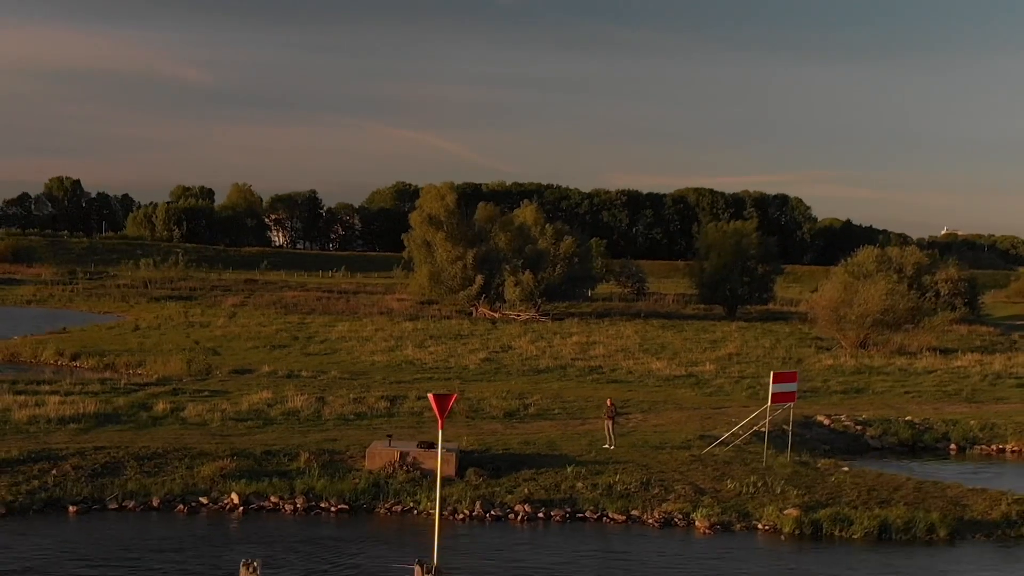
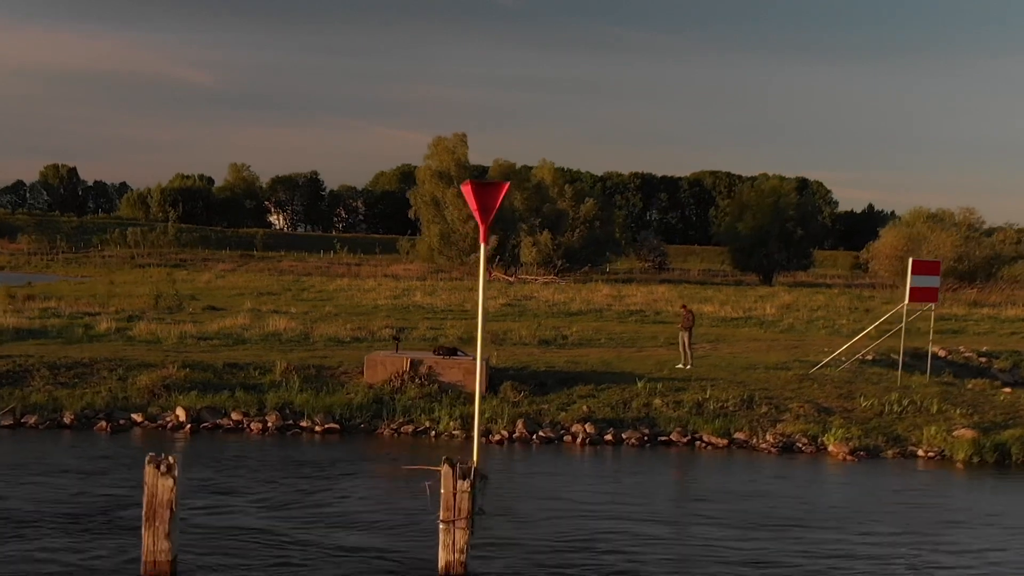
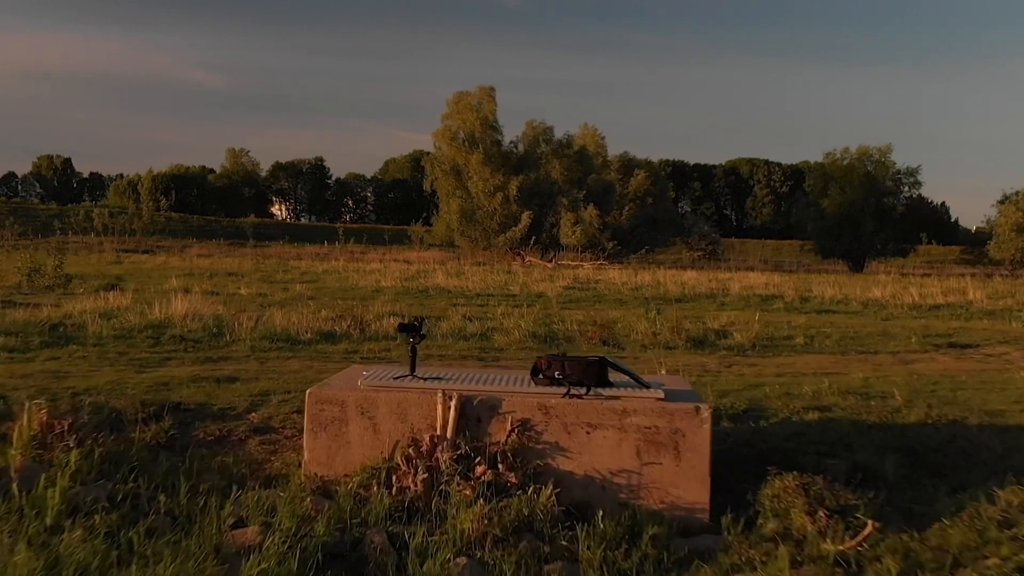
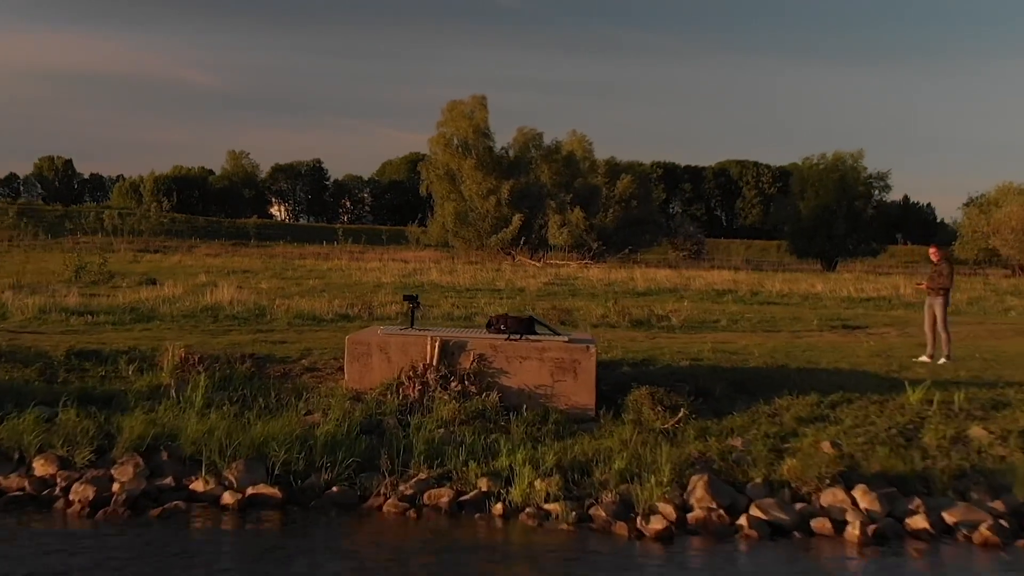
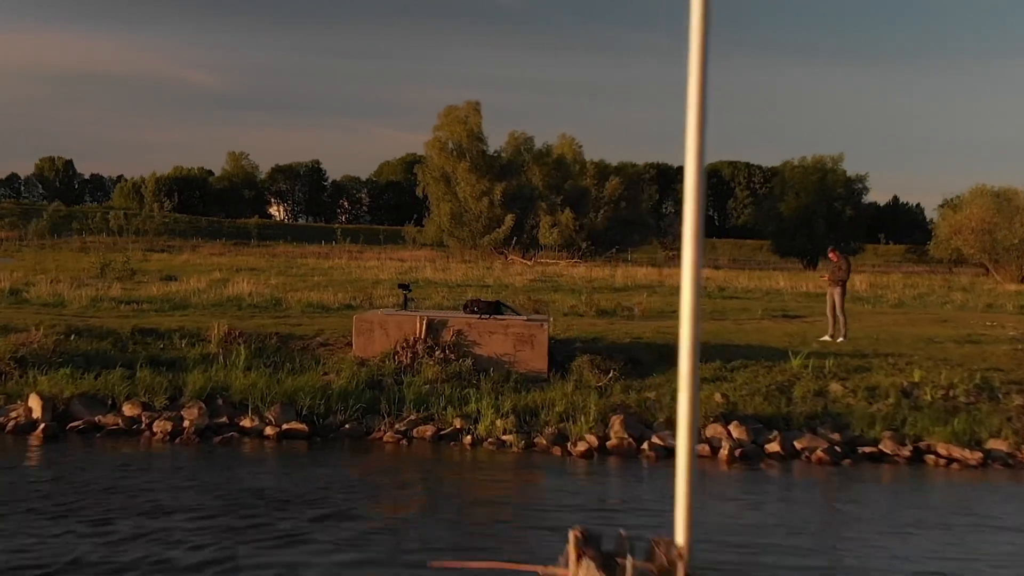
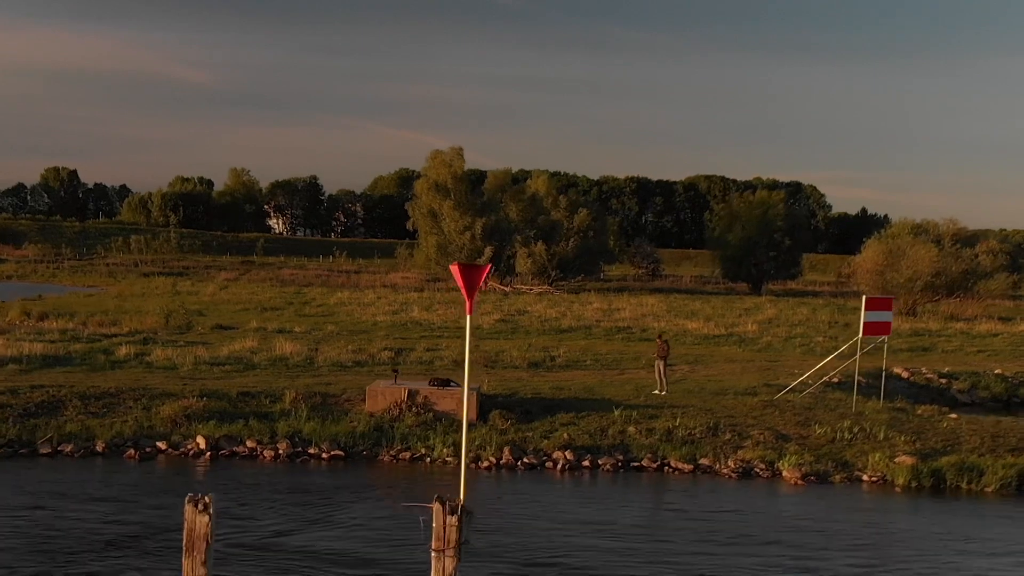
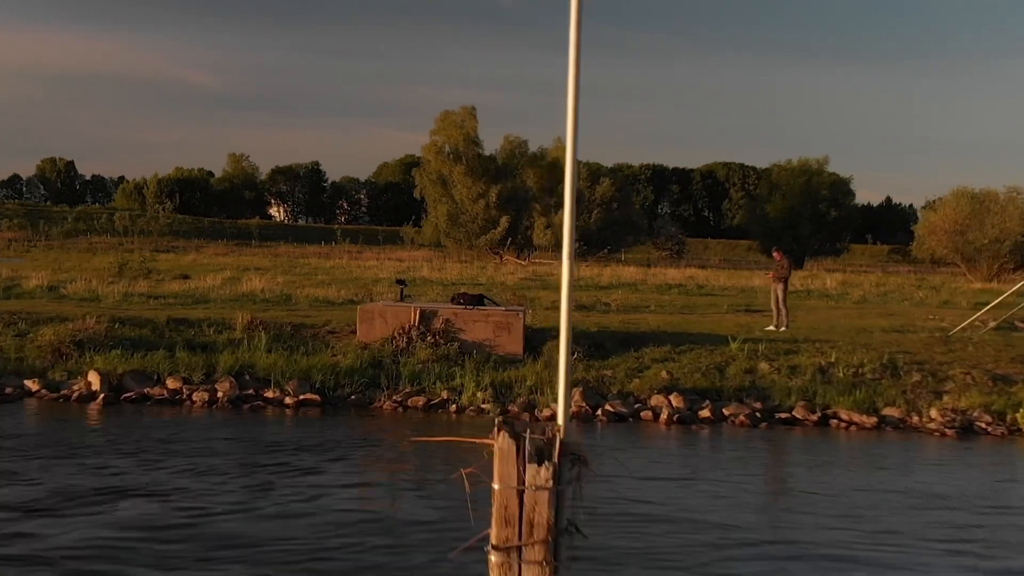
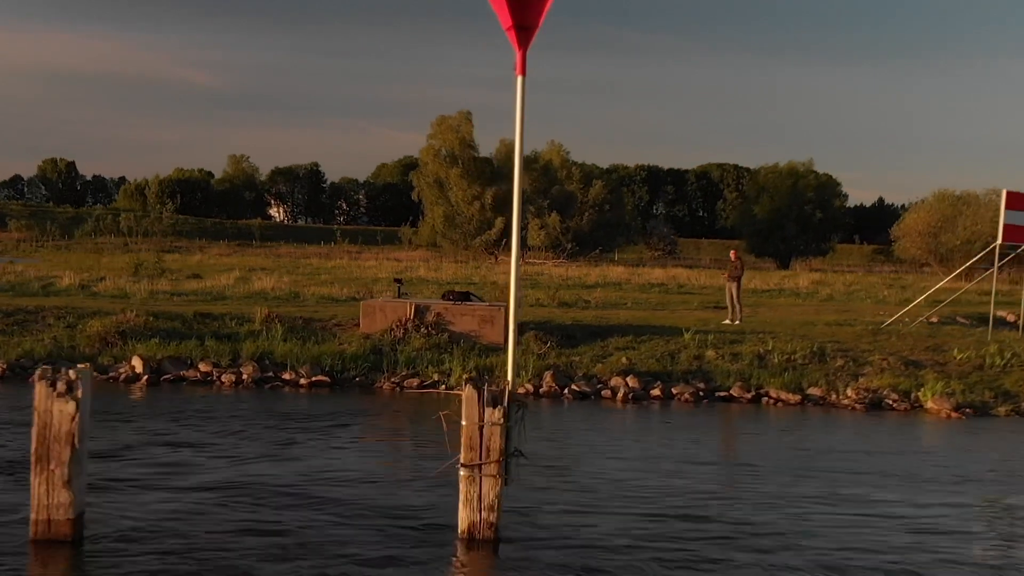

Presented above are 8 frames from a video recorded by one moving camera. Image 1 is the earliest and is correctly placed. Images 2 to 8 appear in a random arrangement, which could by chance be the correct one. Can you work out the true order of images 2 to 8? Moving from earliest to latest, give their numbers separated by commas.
6, 2, 8, 7, 5, 4, 3
